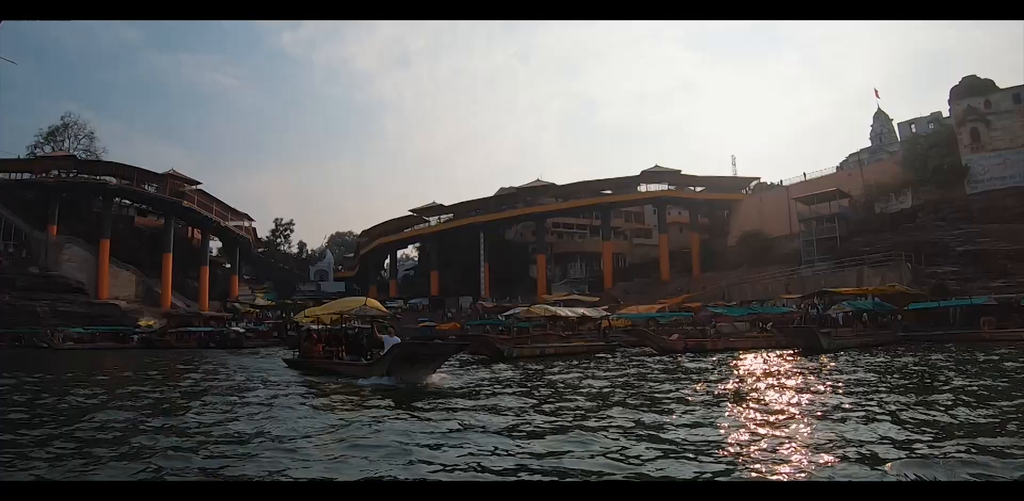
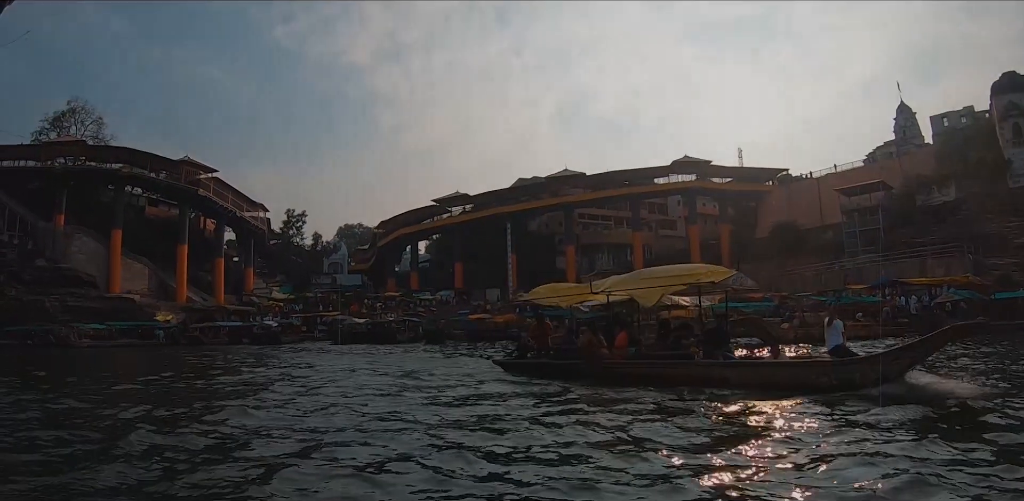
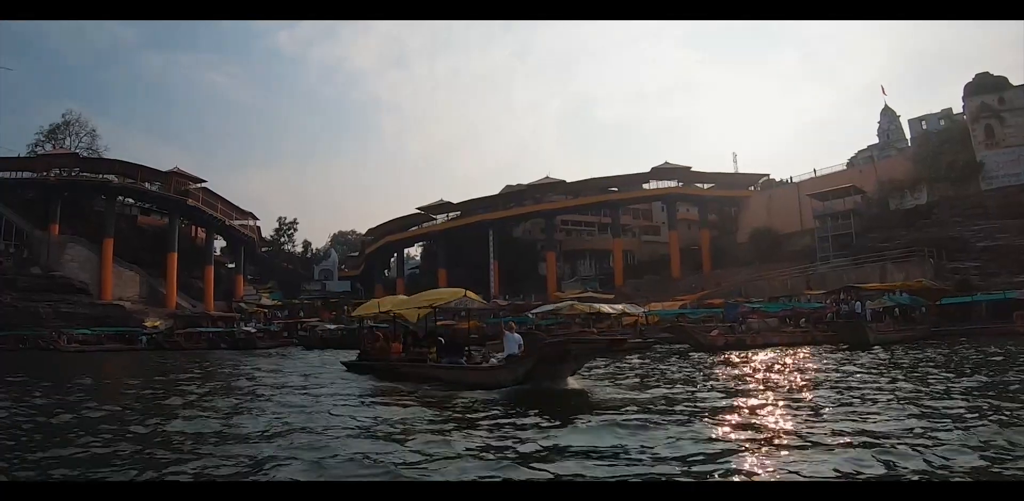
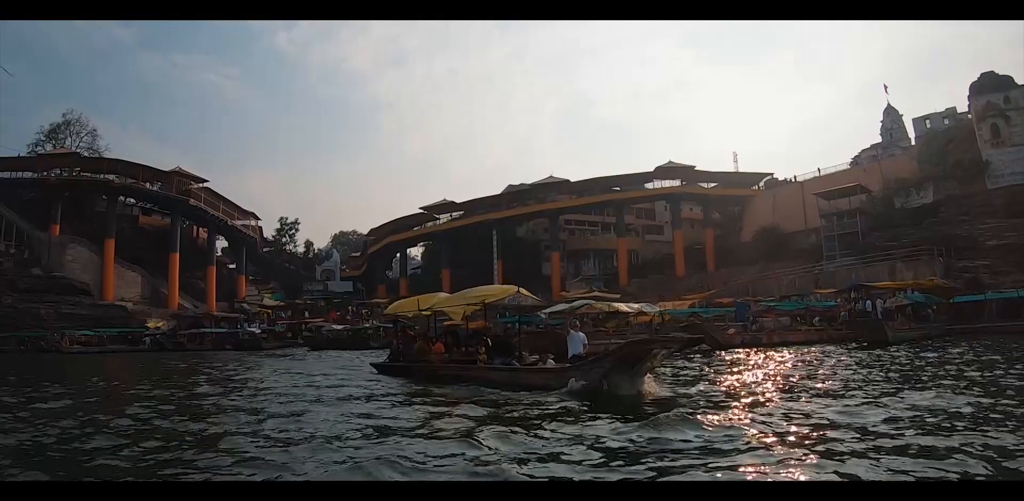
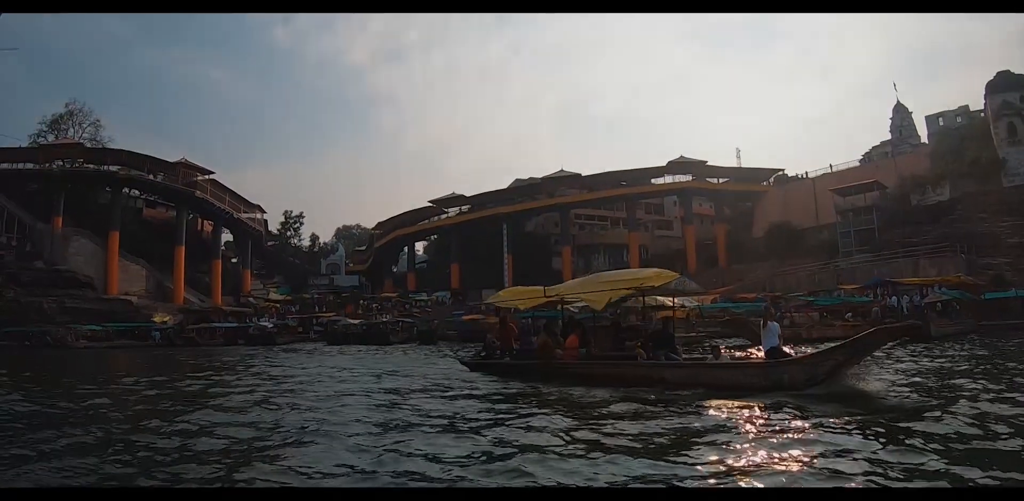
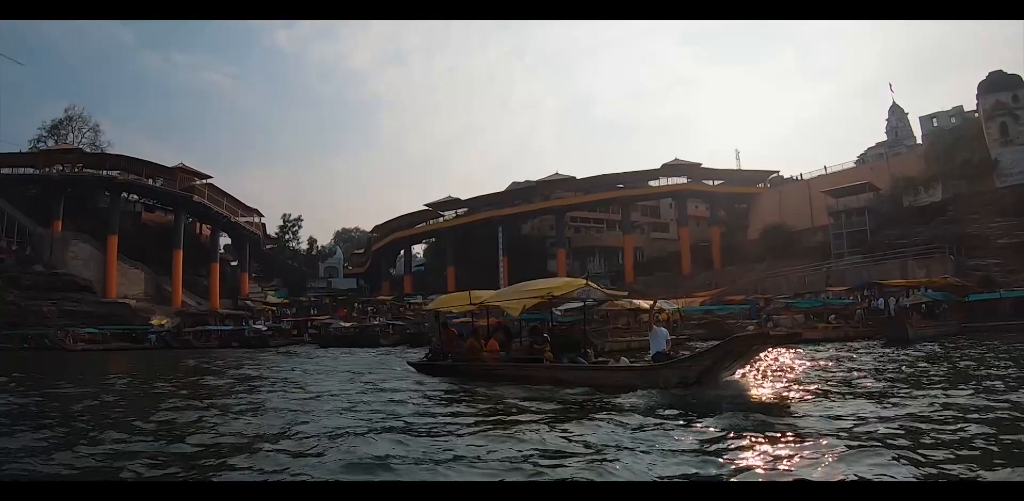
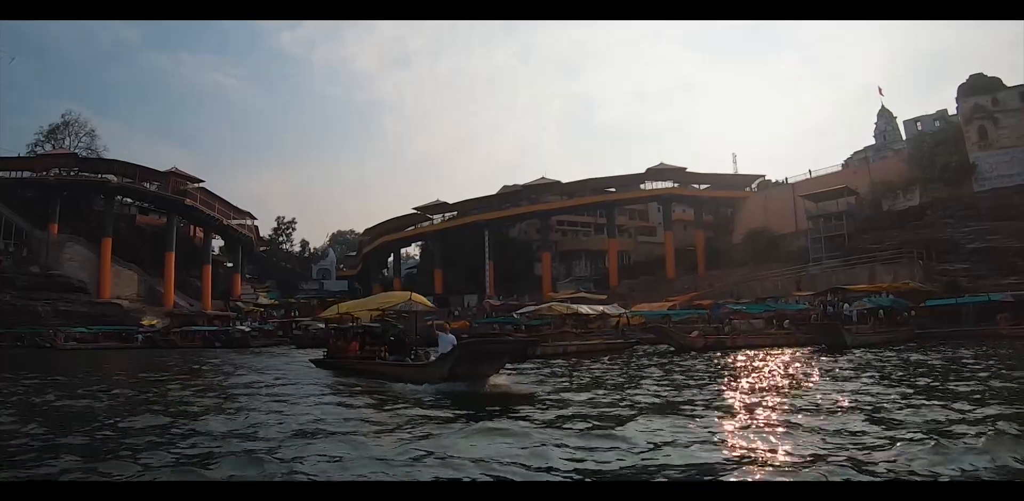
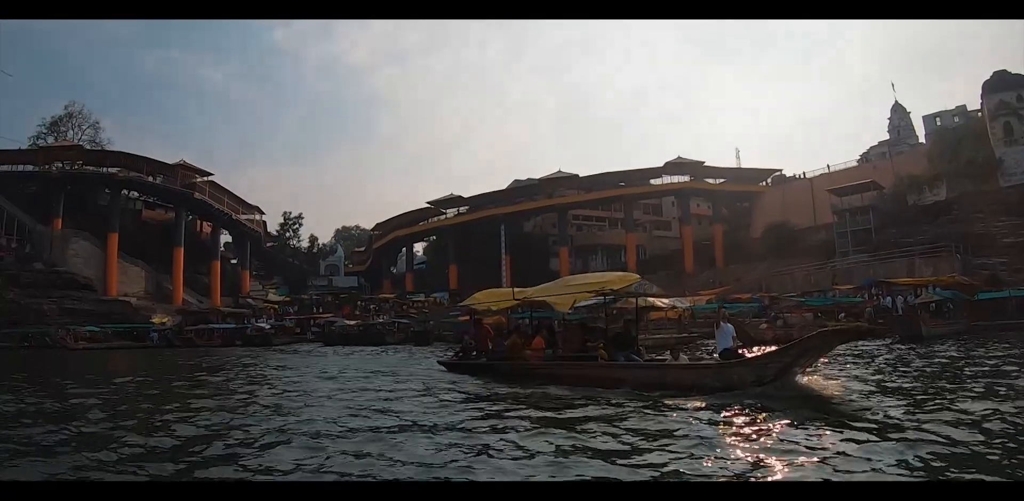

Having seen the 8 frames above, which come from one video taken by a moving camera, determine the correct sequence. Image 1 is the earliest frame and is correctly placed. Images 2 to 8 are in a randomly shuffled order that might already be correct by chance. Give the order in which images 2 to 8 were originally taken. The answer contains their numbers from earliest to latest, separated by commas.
7, 3, 4, 6, 8, 5, 2
